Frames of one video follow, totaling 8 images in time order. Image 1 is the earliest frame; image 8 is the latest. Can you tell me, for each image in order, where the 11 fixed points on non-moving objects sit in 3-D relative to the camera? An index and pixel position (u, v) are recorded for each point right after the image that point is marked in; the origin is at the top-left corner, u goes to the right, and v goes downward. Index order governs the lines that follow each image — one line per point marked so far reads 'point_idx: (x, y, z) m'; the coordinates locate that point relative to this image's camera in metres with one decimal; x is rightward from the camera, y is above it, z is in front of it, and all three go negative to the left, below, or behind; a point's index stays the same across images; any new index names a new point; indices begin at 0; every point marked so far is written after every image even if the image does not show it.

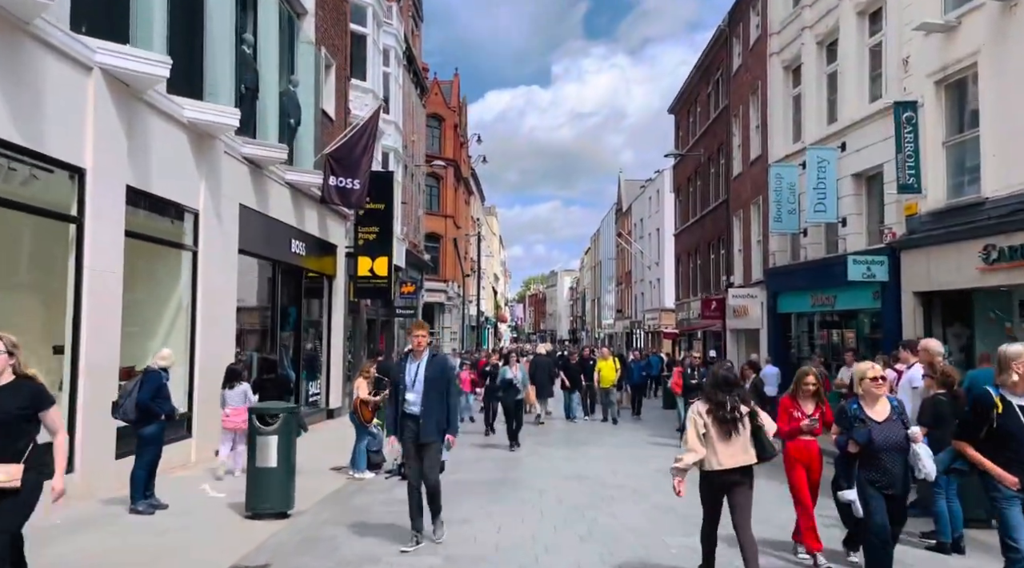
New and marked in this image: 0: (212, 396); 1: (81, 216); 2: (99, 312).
0: (-4.6, -1.7, +12.5) m
1: (-4.8, +0.8, +9.0) m
2: (-4.7, -0.3, +9.2) m
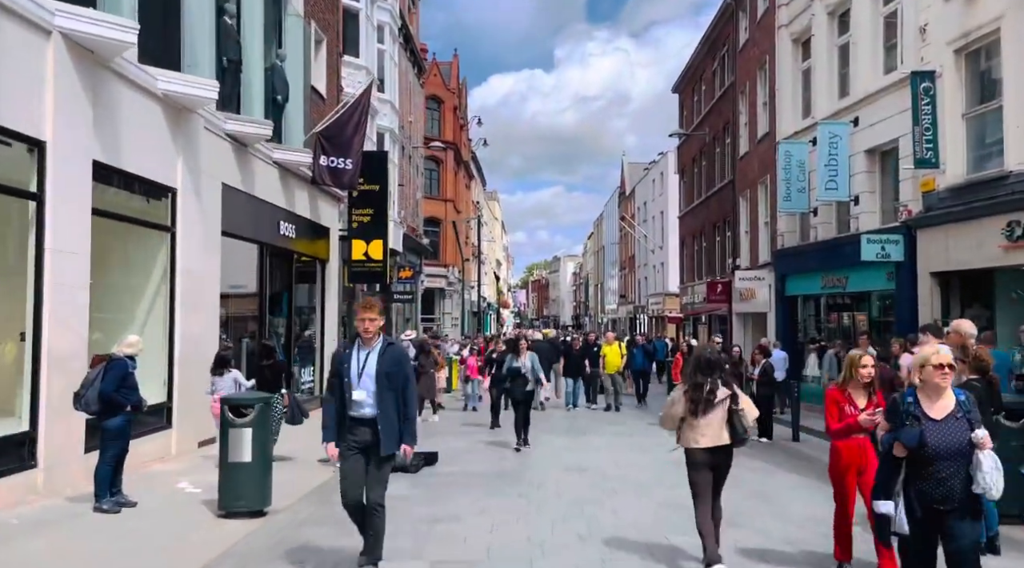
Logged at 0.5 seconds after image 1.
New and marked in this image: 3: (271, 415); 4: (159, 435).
0: (-4.7, -1.5, +11.9) m
1: (-4.8, +0.9, +8.4) m
2: (-4.8, -0.1, +8.6) m
3: (-2.3, -1.3, +7.7) m
4: (-4.7, -2.0, +10.8) m
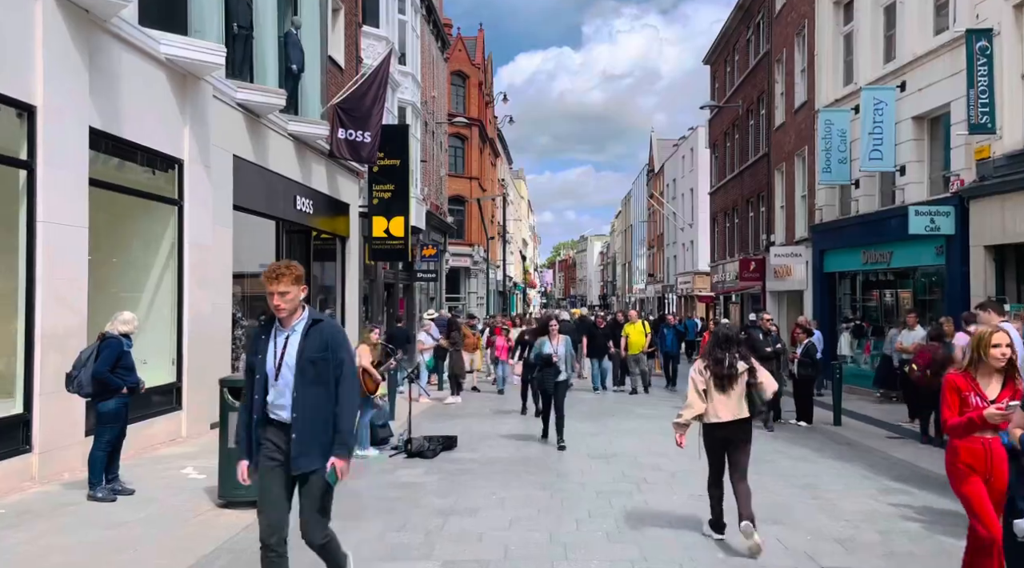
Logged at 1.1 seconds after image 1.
0: (-4.3, -1.1, +11.5) m
1: (-4.6, +1.2, +7.9) m
2: (-4.6, +0.1, +8.1) m
3: (-2.1, -1.0, +7.2) m
4: (-4.4, -1.7, +10.4) m
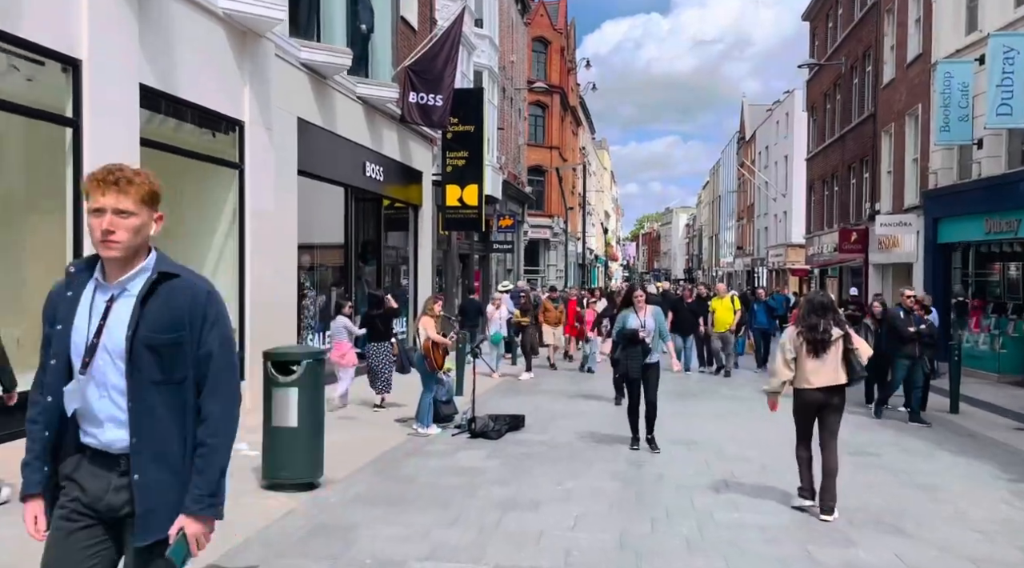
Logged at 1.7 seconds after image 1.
0: (-3.3, -0.7, +11.1) m
1: (-4.0, +1.5, +7.5) m
2: (-3.9, +0.5, +7.7) m
3: (-1.5, -0.7, +6.6) m
4: (-3.5, -1.3, +10.1) m
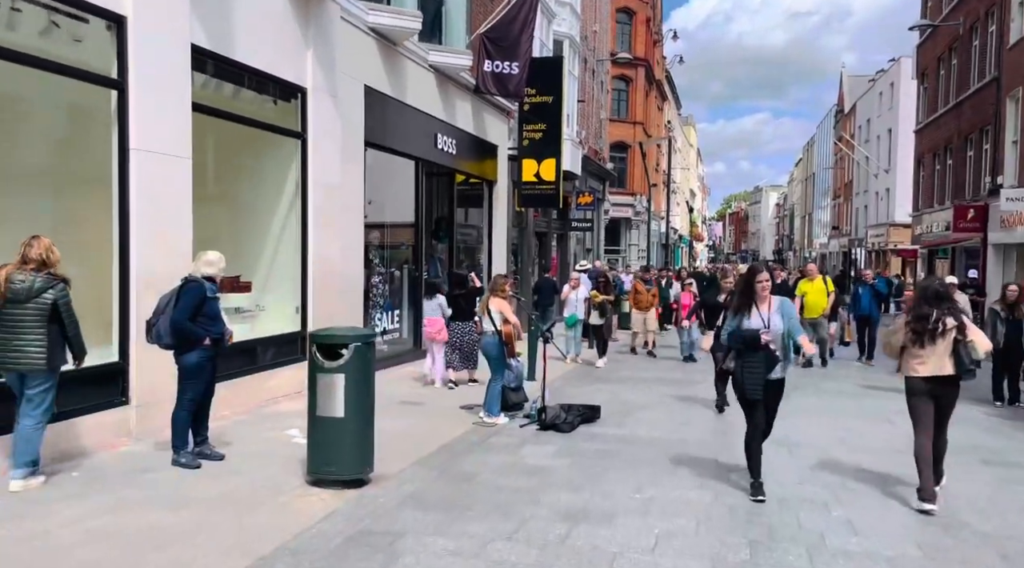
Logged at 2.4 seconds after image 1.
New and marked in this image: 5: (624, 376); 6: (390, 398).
0: (-2.3, -0.4, +10.6) m
1: (-3.3, +1.8, +7.0) m
2: (-3.2, +0.7, +7.3) m
3: (-1.0, -0.6, +5.9) m
4: (-2.7, -1.0, +9.6) m
5: (+1.7, -1.4, +11.9) m
6: (-1.5, -1.4, +9.7) m
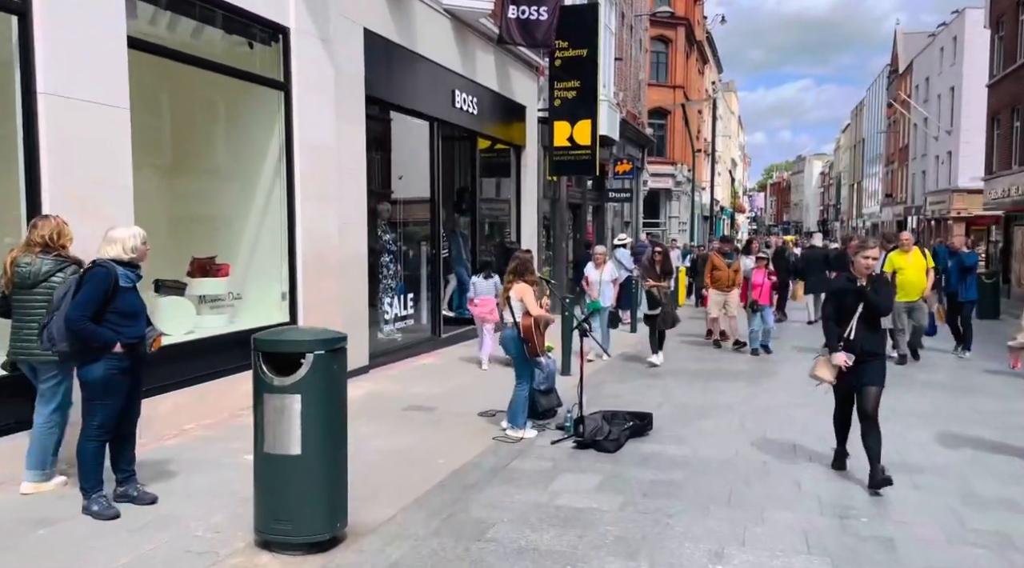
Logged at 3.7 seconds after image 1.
0: (-2.0, -0.2, +9.0) m
1: (-3.2, +1.8, +5.3) m
2: (-3.0, +0.8, +5.7) m
3: (-0.9, -0.5, +4.2) m
4: (-2.4, -0.8, +8.0) m
5: (+2.0, -1.1, +10.2) m
6: (-1.2, -1.2, +8.1) m
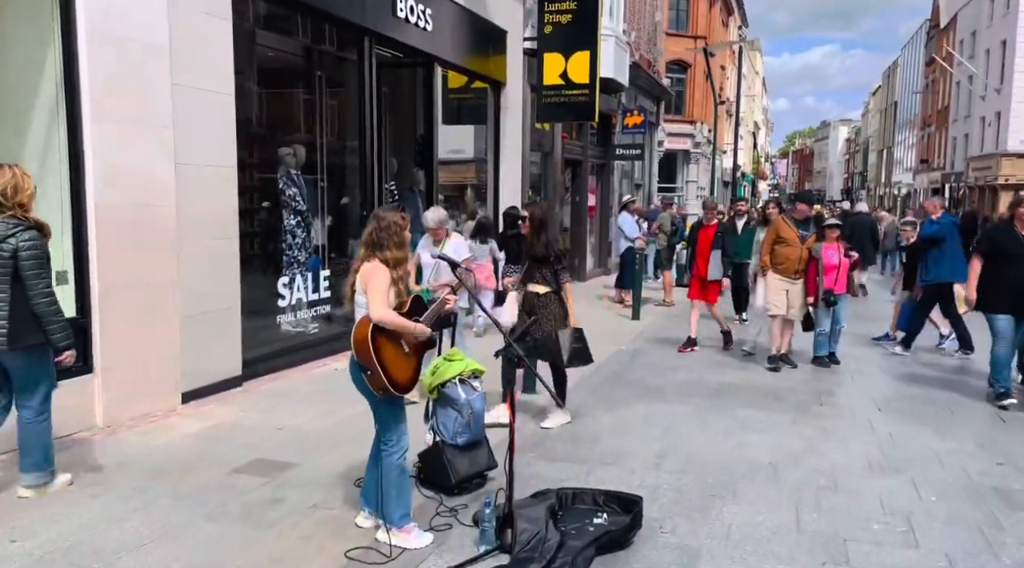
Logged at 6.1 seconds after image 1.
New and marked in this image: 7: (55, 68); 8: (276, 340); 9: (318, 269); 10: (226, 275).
0: (-2.5, 0.0, +5.9) m
1: (-3.8, +1.9, +2.2) m
2: (-3.6, +0.9, +2.6) m
3: (-1.5, -0.5, +1.2) m
4: (-2.9, -0.7, +5.0) m
5: (+1.5, -0.9, +7.1) m
6: (-1.7, -1.0, +5.1) m
7: (-2.9, +1.5, +5.2) m
8: (-2.3, -0.5, +7.8) m
9: (-2.1, +0.2, +8.8) m
10: (-2.3, +0.1, +6.5) m
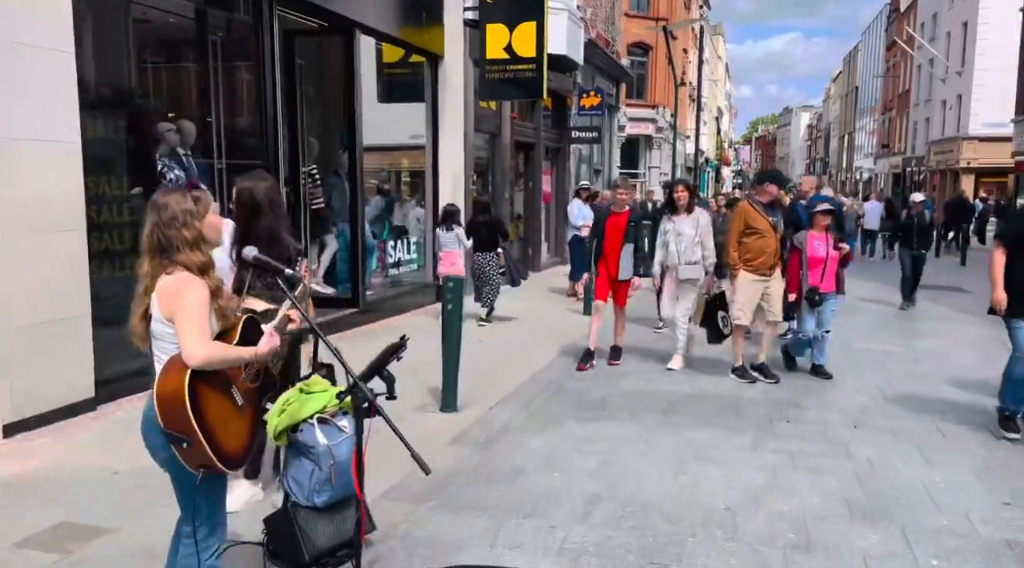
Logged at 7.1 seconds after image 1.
0: (-3.1, 0.0, +4.7) m
1: (-4.2, +1.8, +0.9) m
2: (-4.1, +0.8, +1.3) m
3: (-1.9, -0.6, 0.0) m
4: (-3.4, -0.7, +3.8) m
5: (+0.9, -0.9, +6.0) m
6: (-2.2, -1.1, +3.9) m
7: (-3.4, +1.4, +3.9) m
8: (-2.9, -0.5, +6.6) m
9: (-2.8, +0.2, +7.6) m
10: (-2.9, +0.1, +5.3) m
